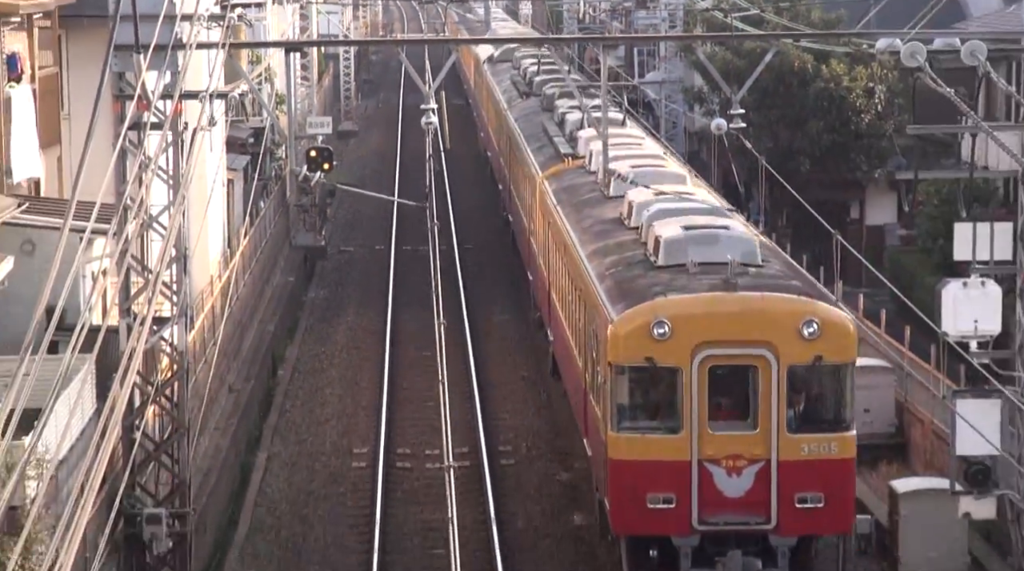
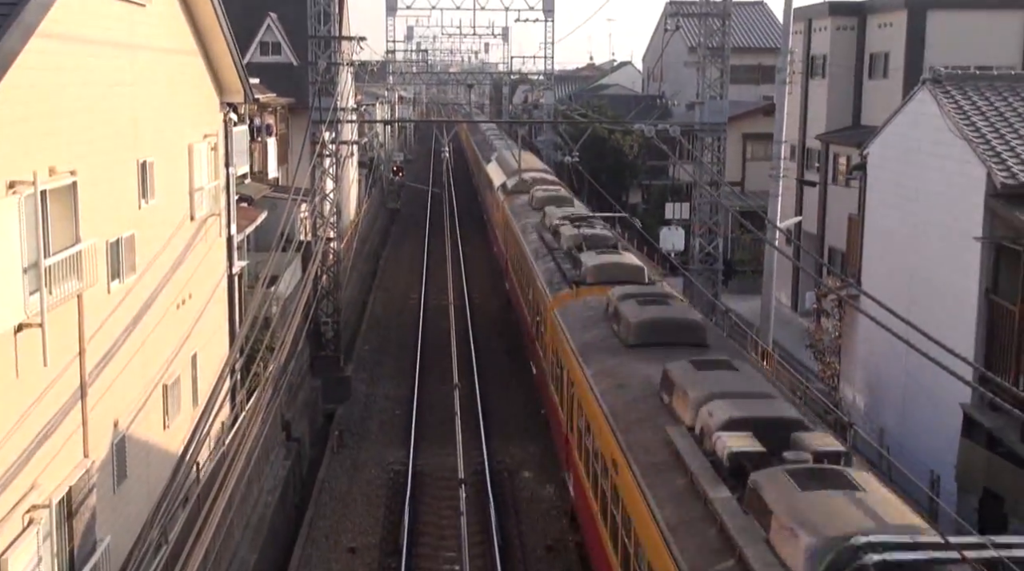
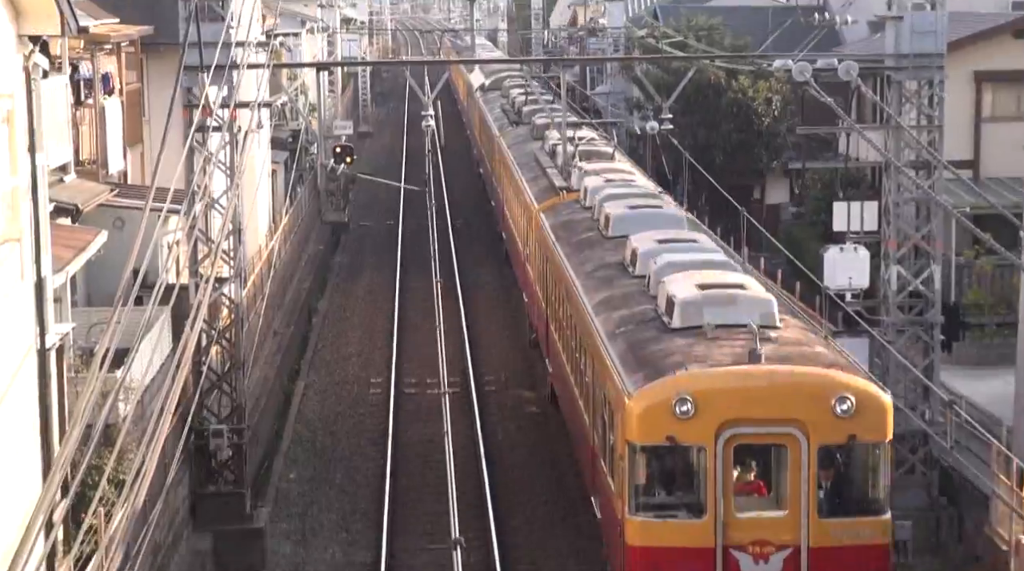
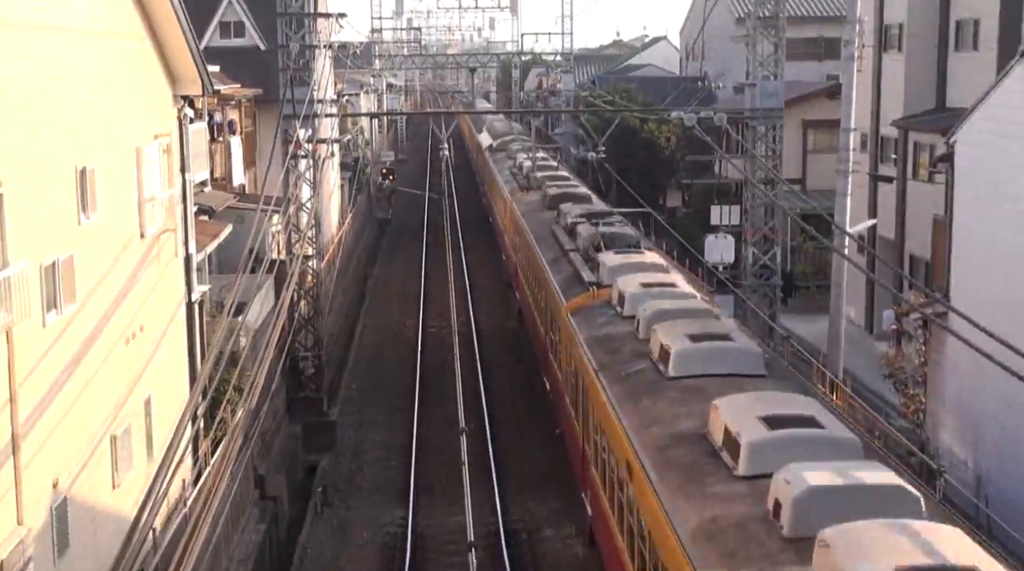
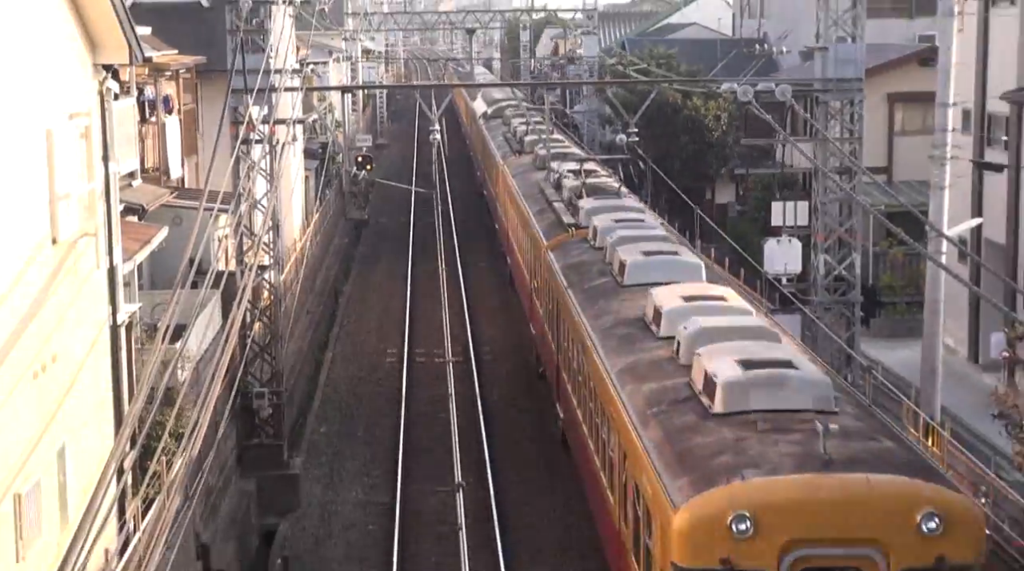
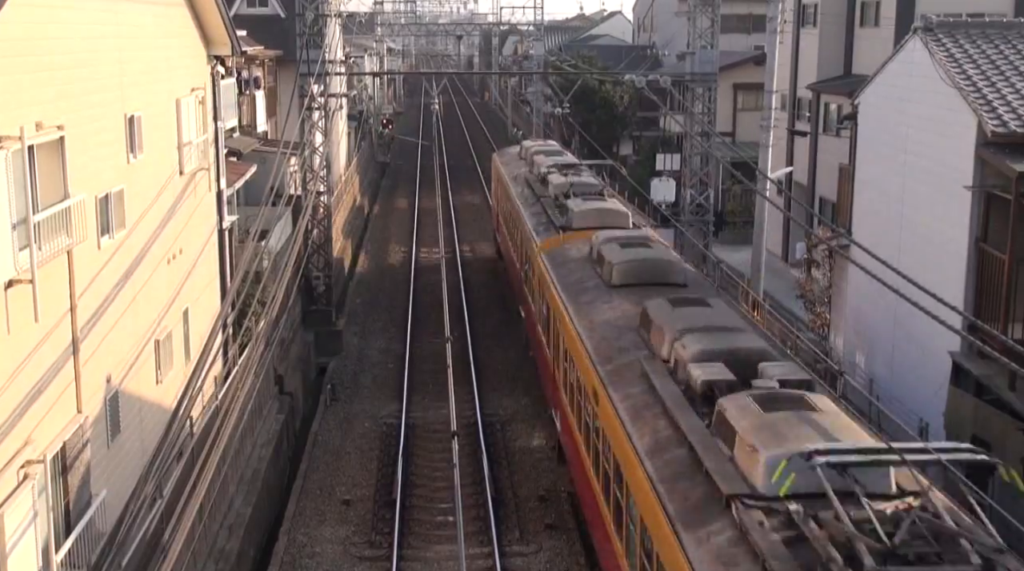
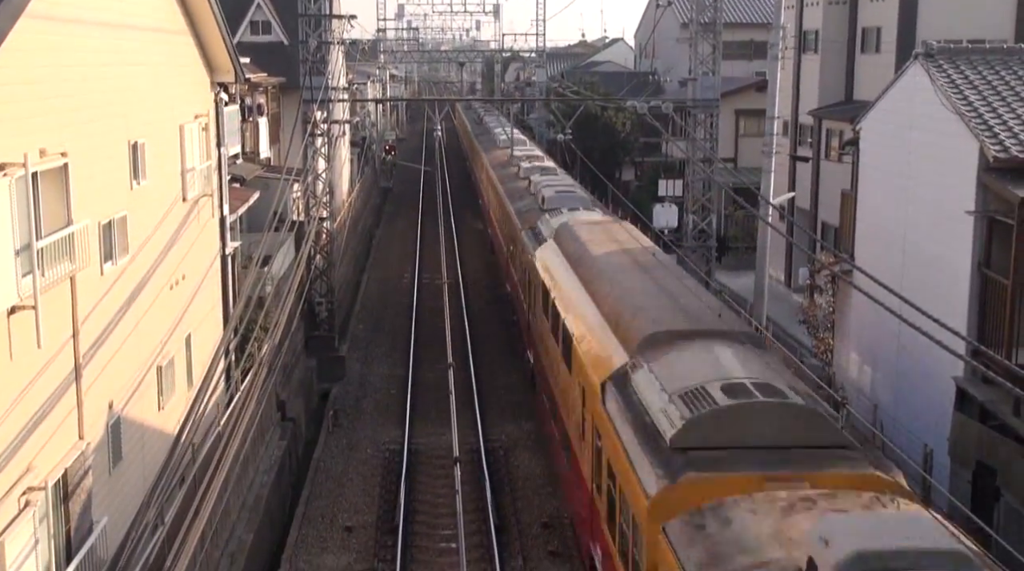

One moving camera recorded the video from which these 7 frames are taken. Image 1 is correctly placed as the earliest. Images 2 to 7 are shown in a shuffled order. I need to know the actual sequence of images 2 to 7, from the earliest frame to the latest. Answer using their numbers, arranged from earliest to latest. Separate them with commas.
3, 5, 4, 2, 7, 6
